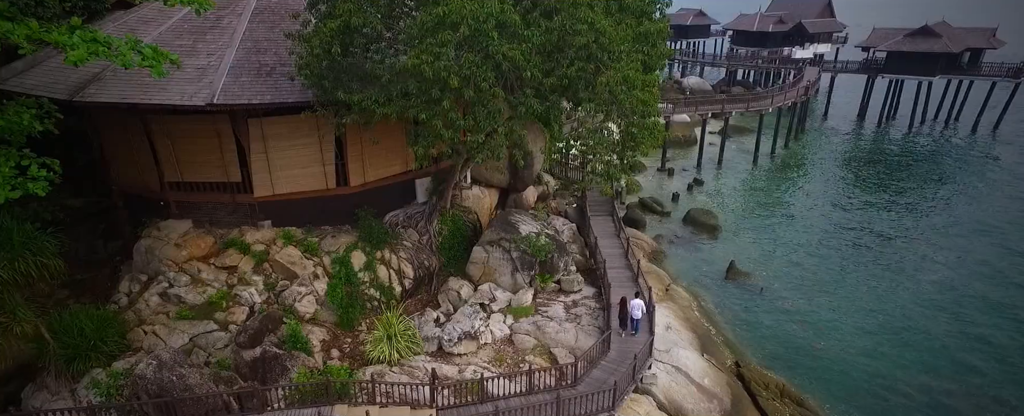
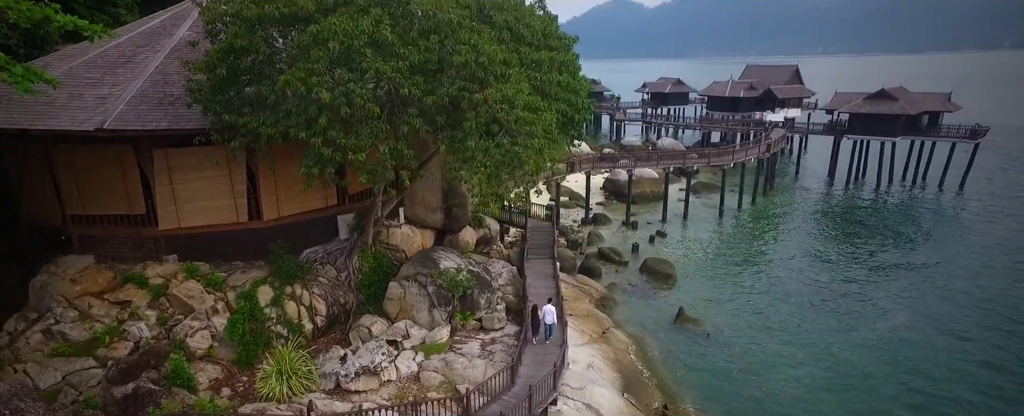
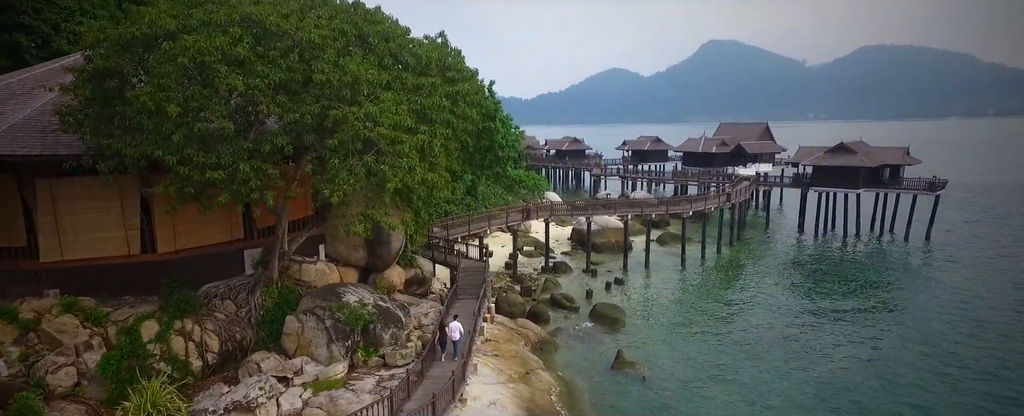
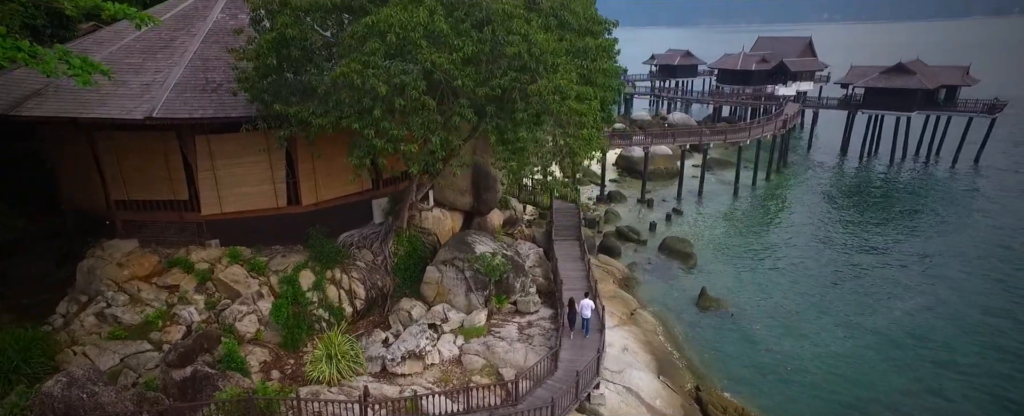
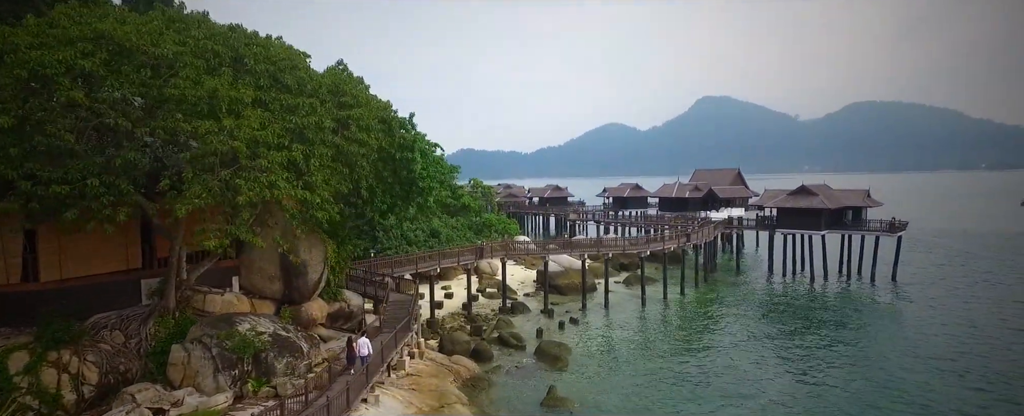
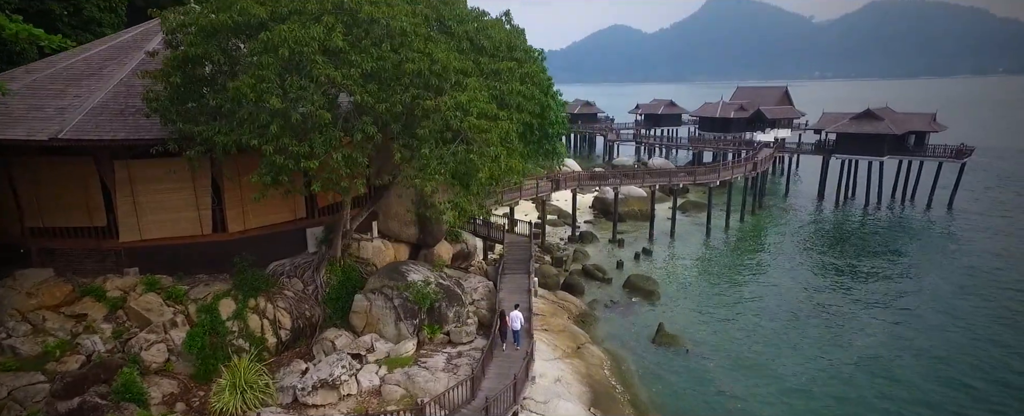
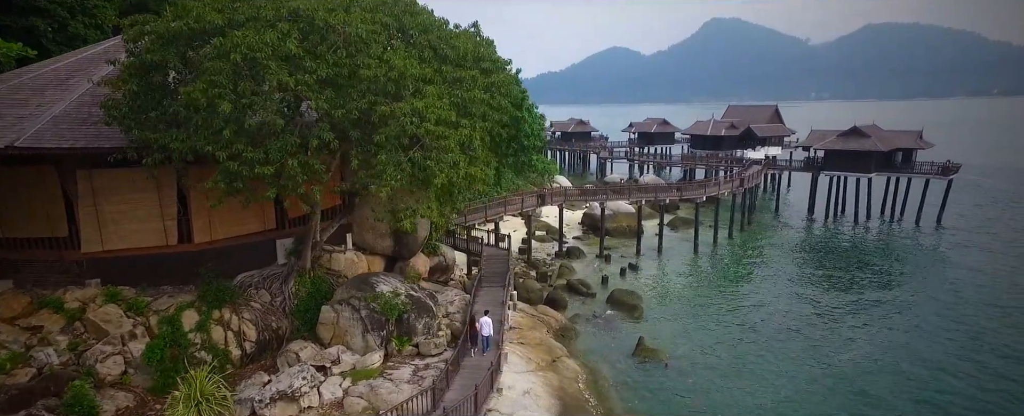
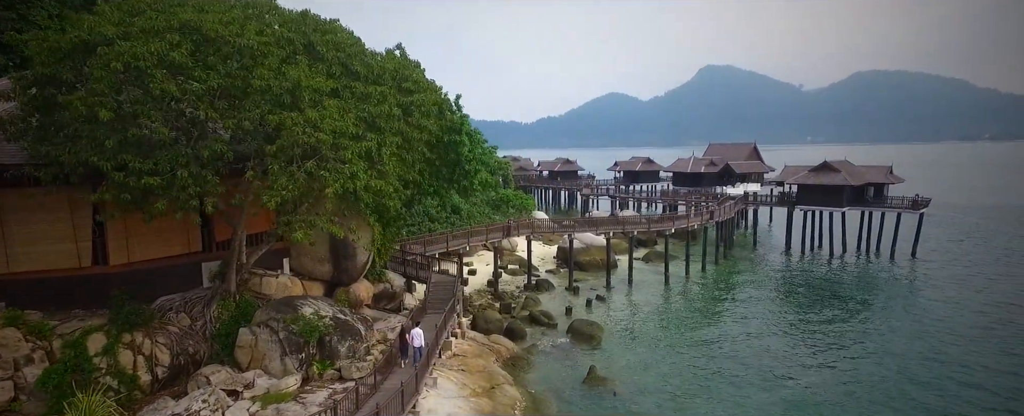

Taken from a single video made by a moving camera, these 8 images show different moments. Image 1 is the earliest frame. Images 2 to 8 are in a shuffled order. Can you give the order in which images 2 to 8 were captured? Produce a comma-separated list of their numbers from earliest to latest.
4, 2, 6, 7, 3, 8, 5
